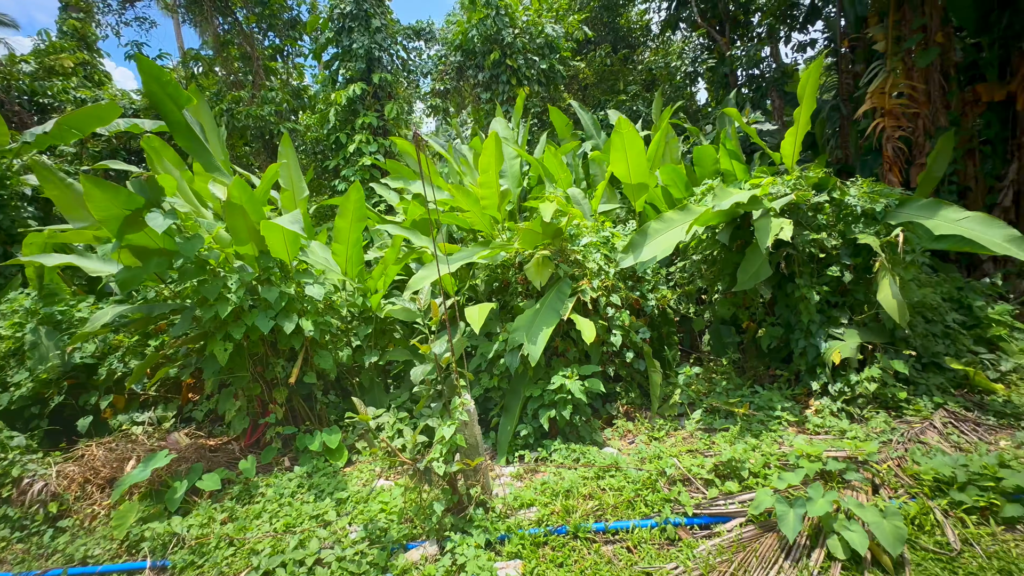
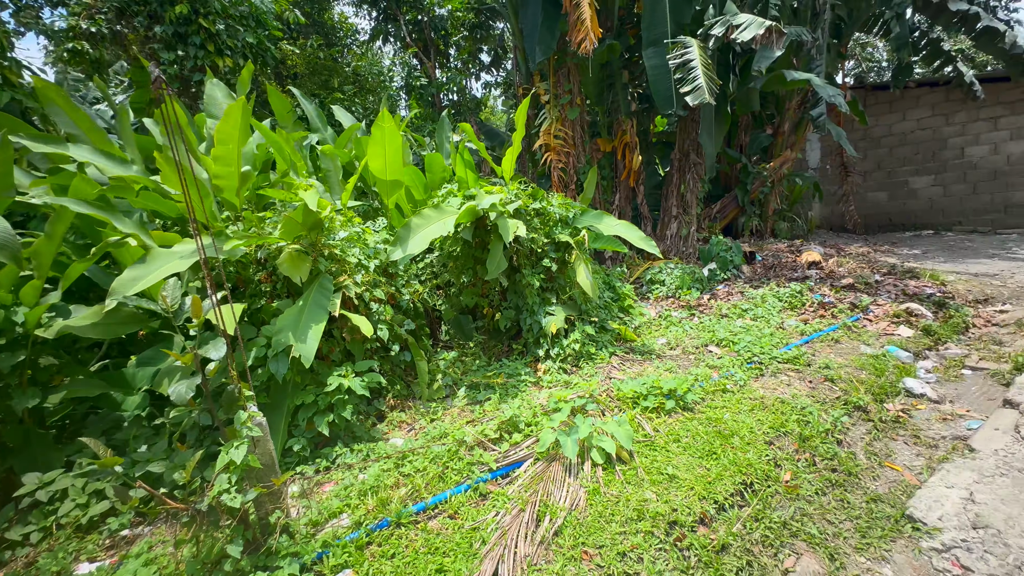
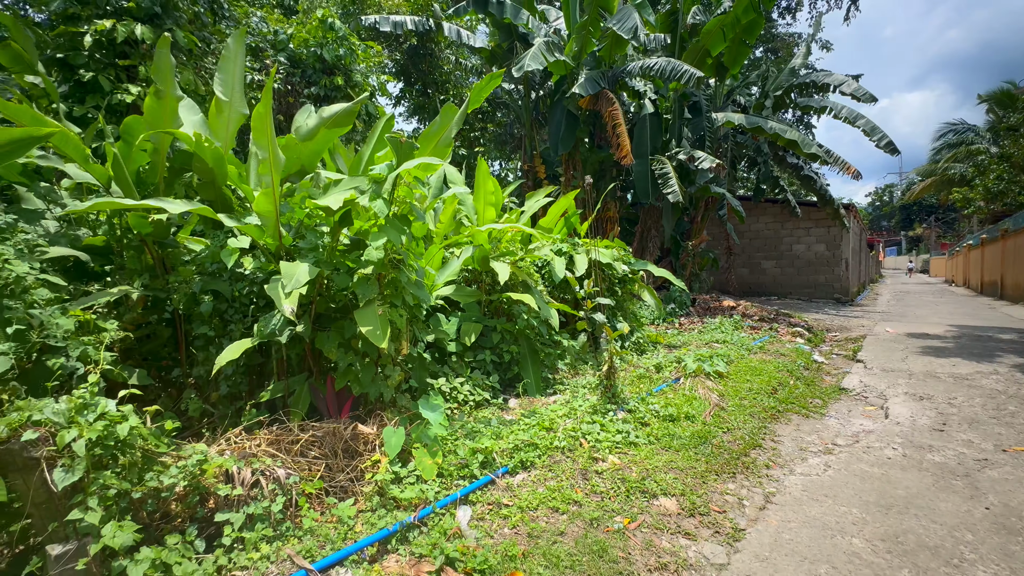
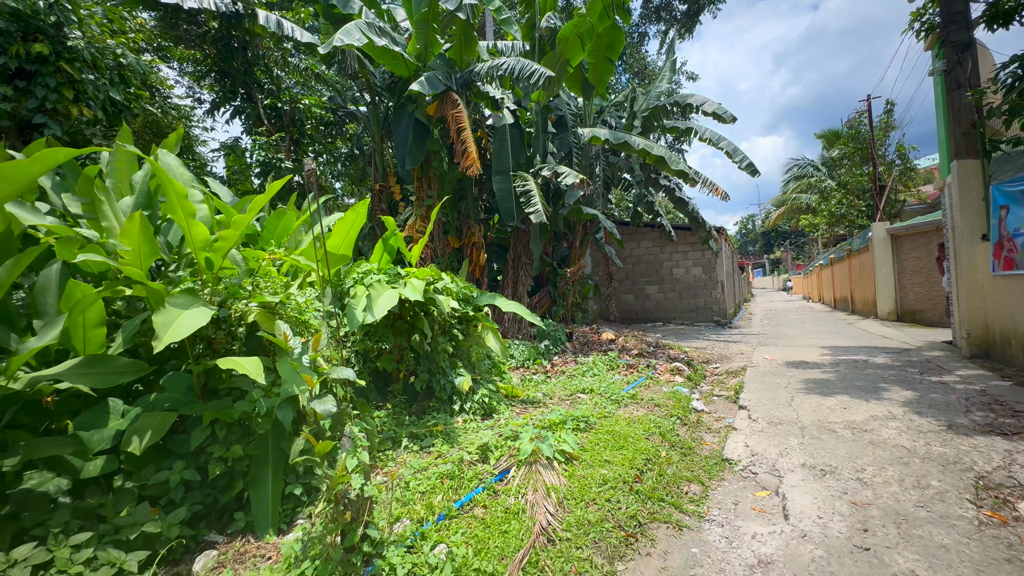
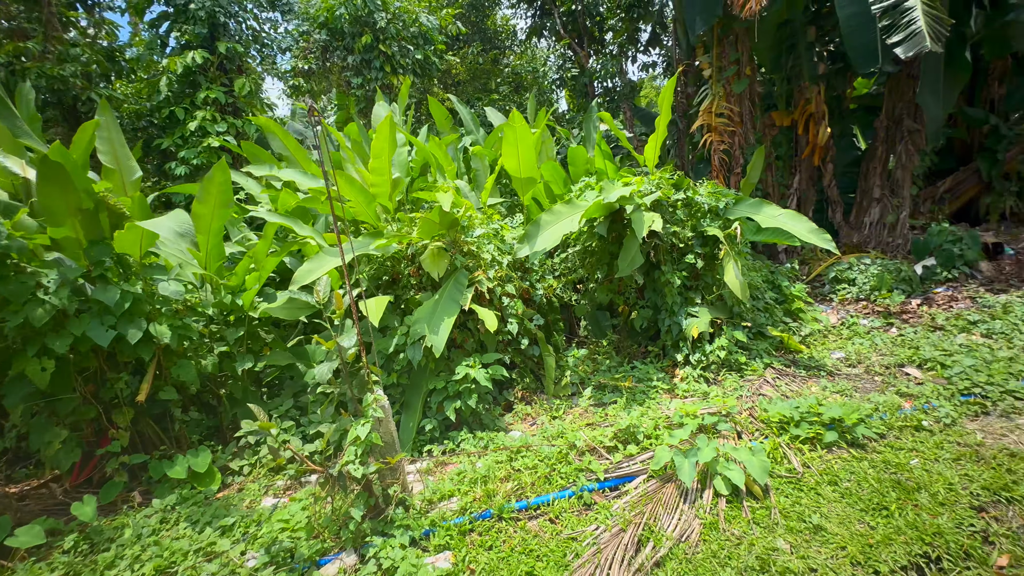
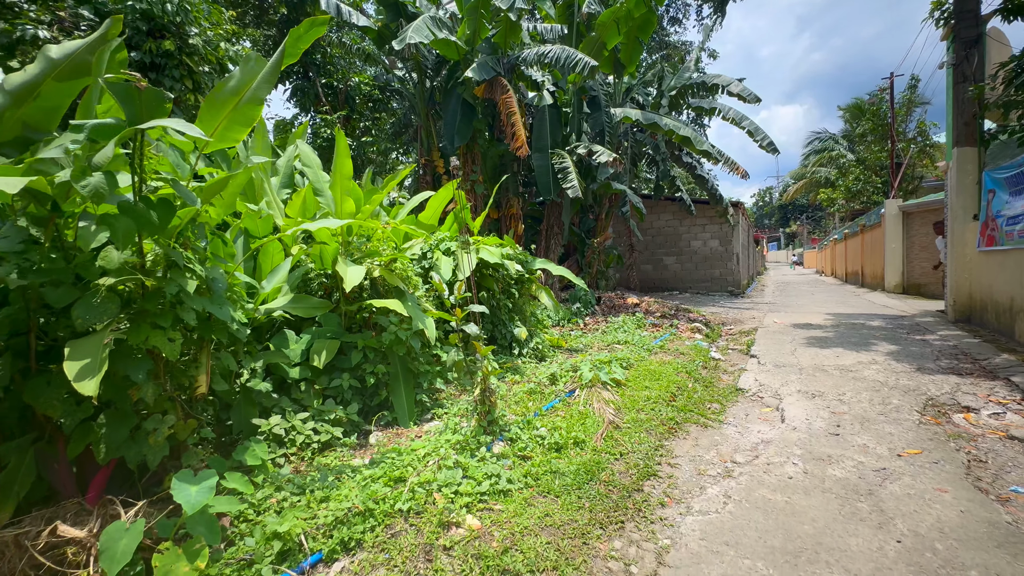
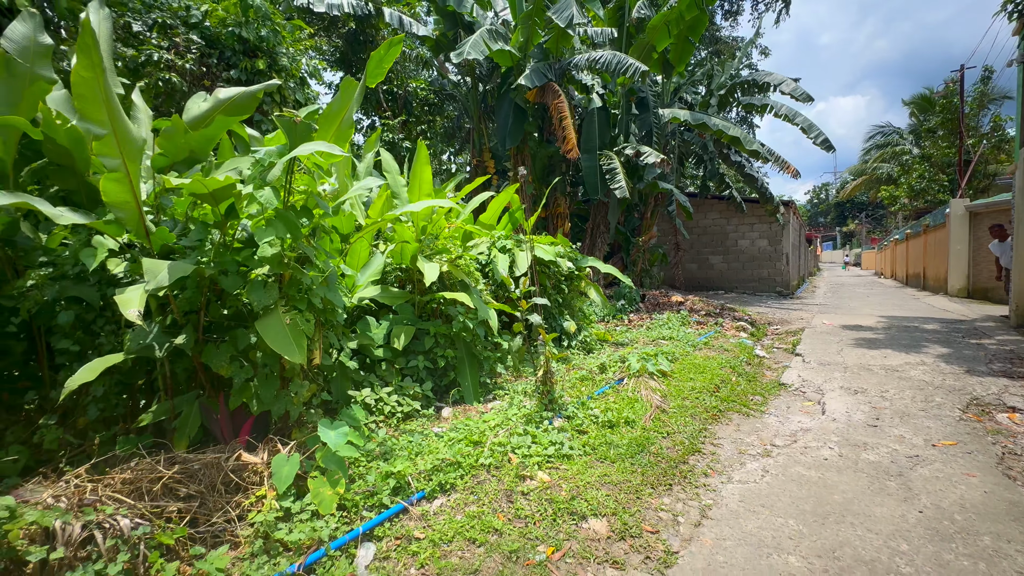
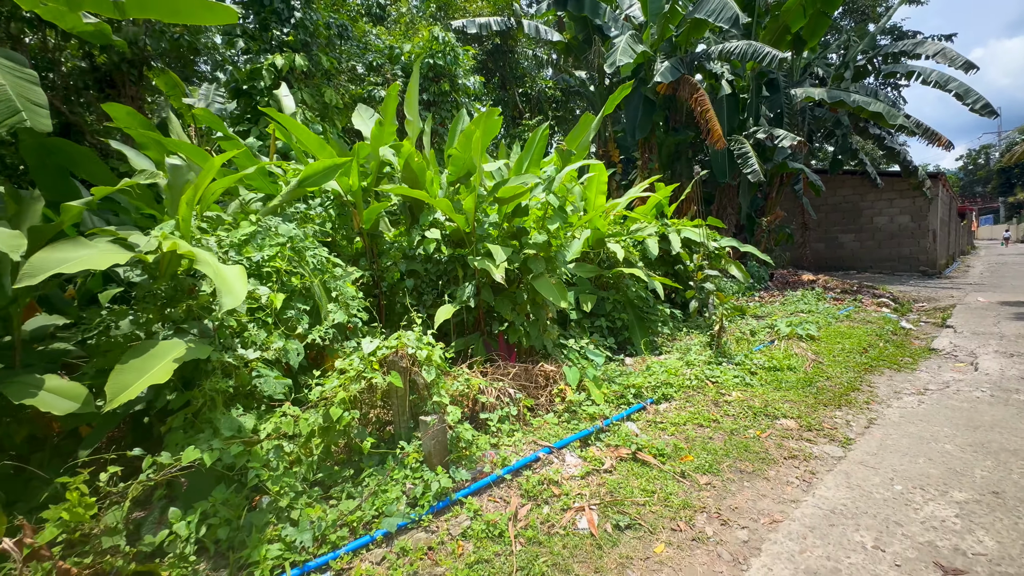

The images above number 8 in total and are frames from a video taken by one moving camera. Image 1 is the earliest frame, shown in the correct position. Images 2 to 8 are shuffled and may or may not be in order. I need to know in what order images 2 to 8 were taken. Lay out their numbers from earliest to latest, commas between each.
5, 2, 4, 6, 7, 3, 8
